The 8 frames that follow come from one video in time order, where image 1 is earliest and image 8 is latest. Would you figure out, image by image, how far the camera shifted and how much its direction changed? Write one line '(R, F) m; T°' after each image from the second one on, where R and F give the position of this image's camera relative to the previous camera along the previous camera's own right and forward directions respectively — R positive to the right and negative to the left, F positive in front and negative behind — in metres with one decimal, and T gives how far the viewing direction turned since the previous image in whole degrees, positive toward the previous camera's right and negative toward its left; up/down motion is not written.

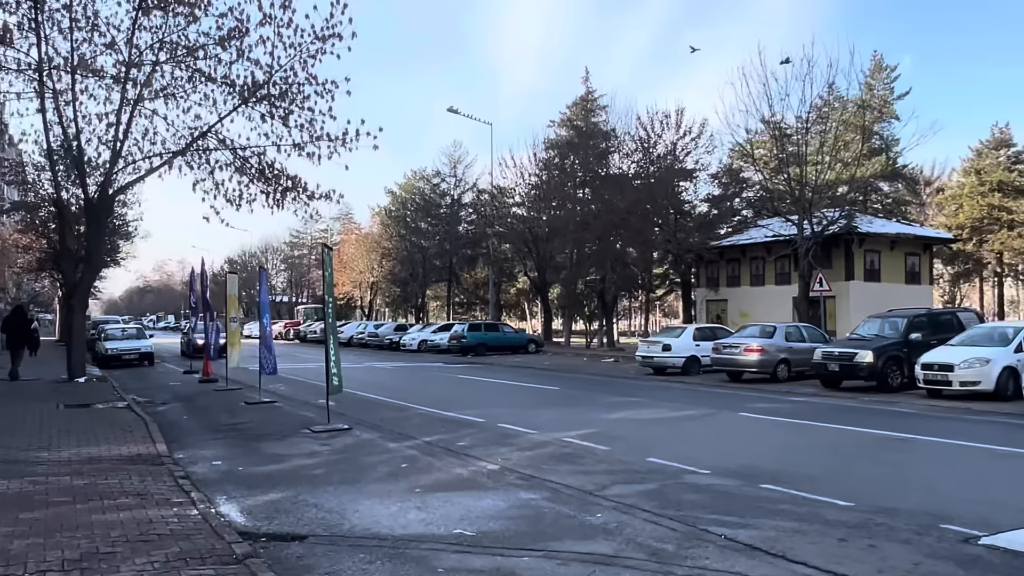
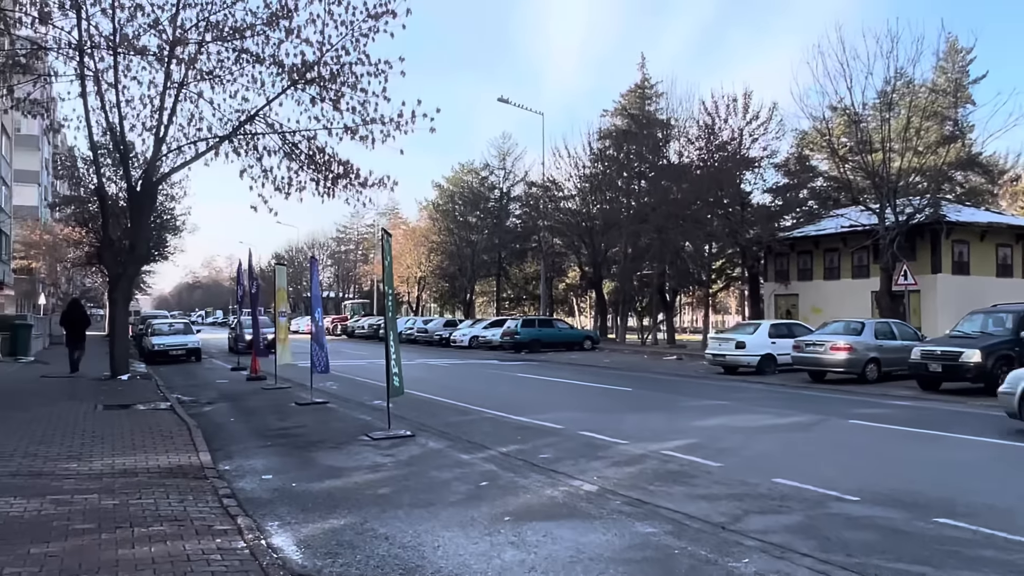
(-0.5, +1.3) m; -3°
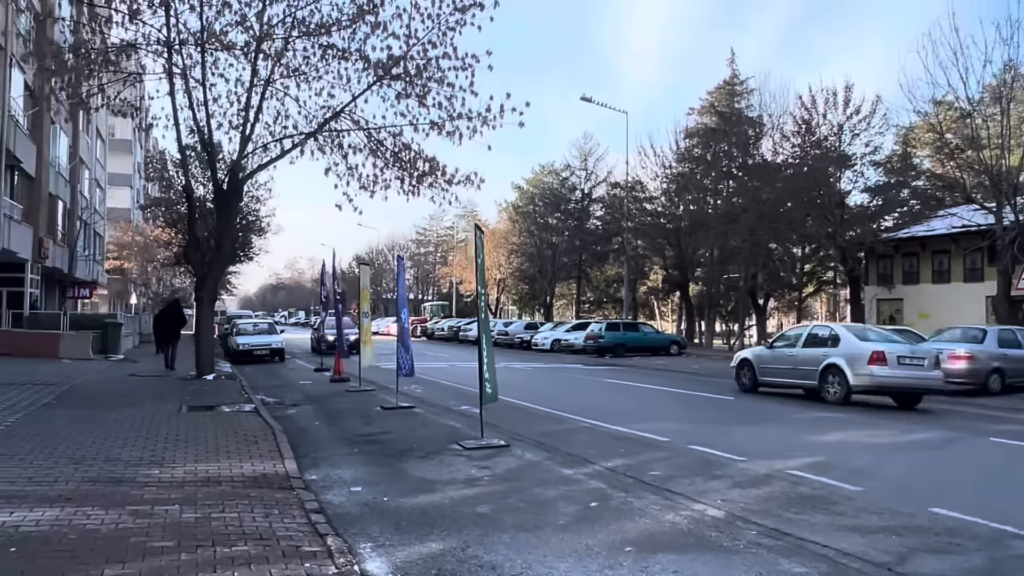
(-0.3, +0.7) m; -5°
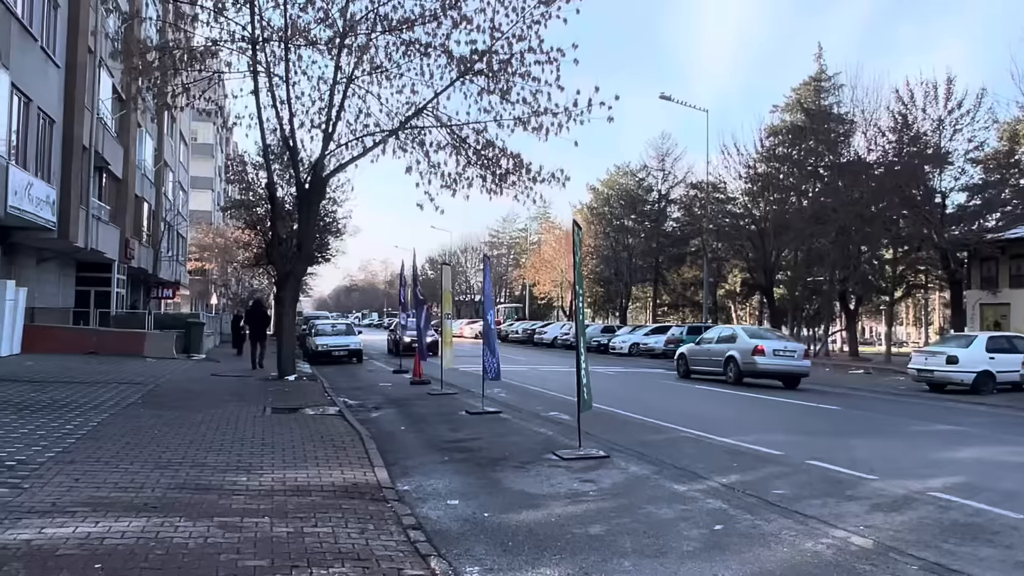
(-0.3, +0.6) m; -4°
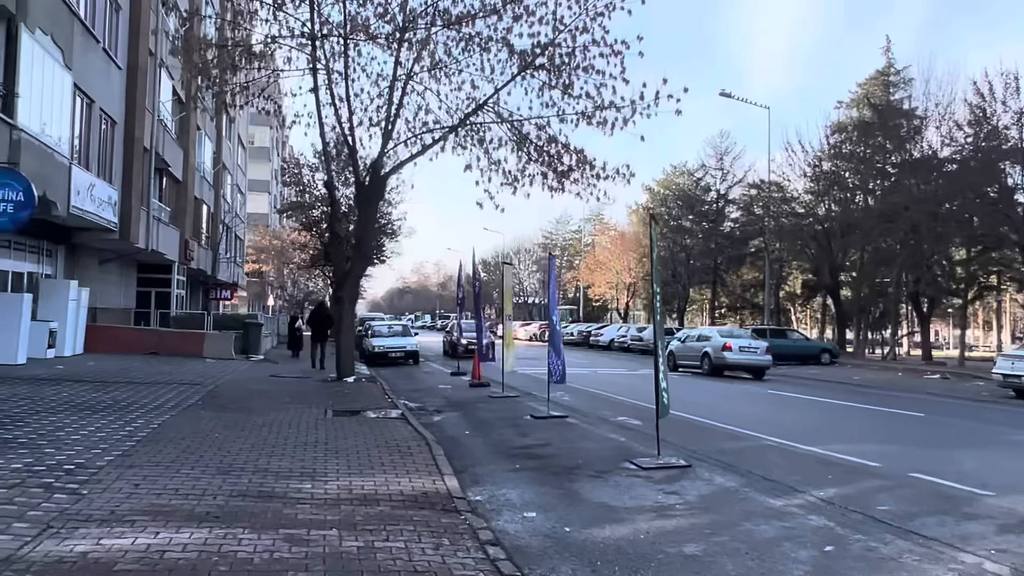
(-0.2, +0.5) m; -3°
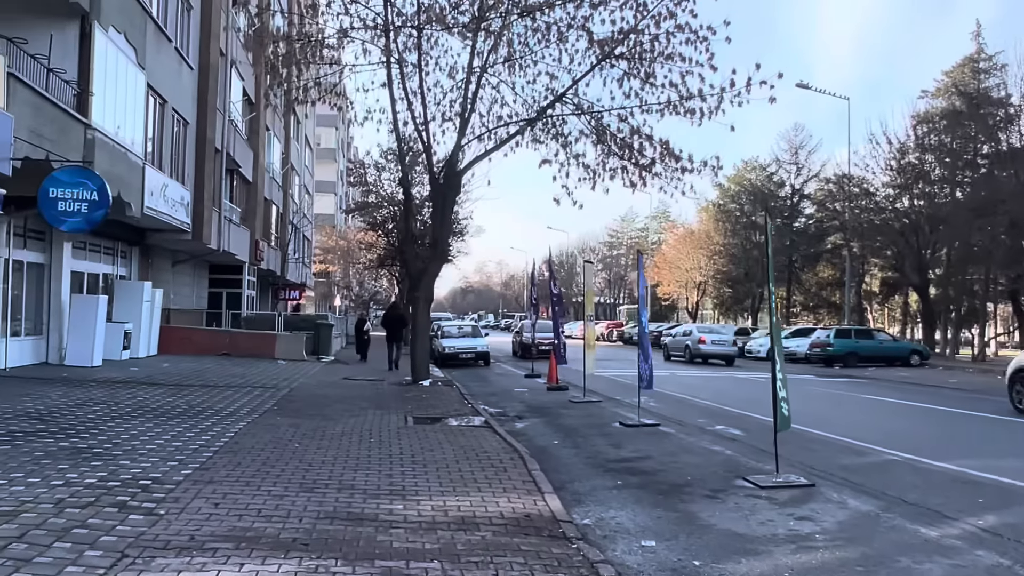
(-0.4, +0.7) m; -4°
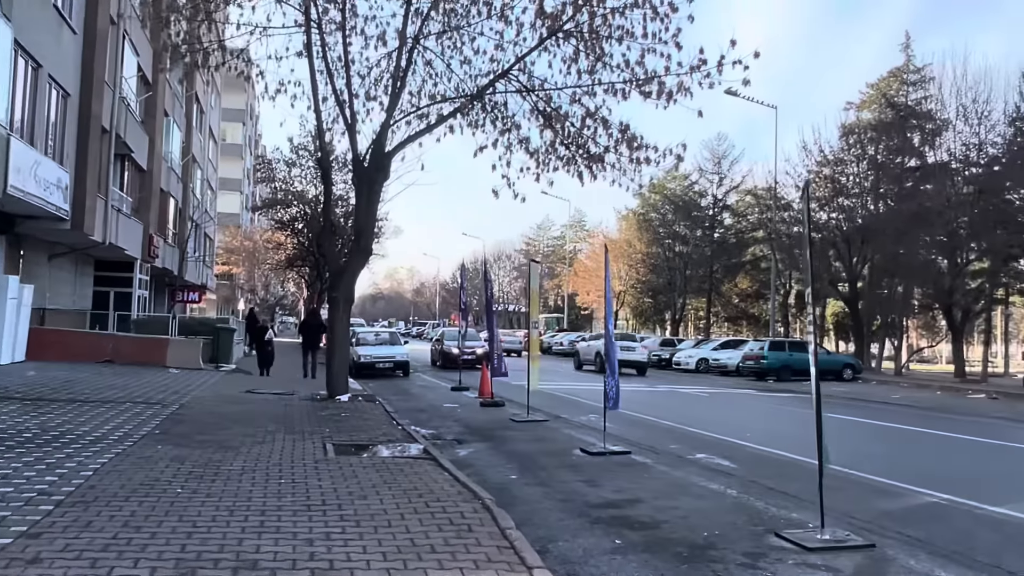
(-0.4, +2.1) m; +6°
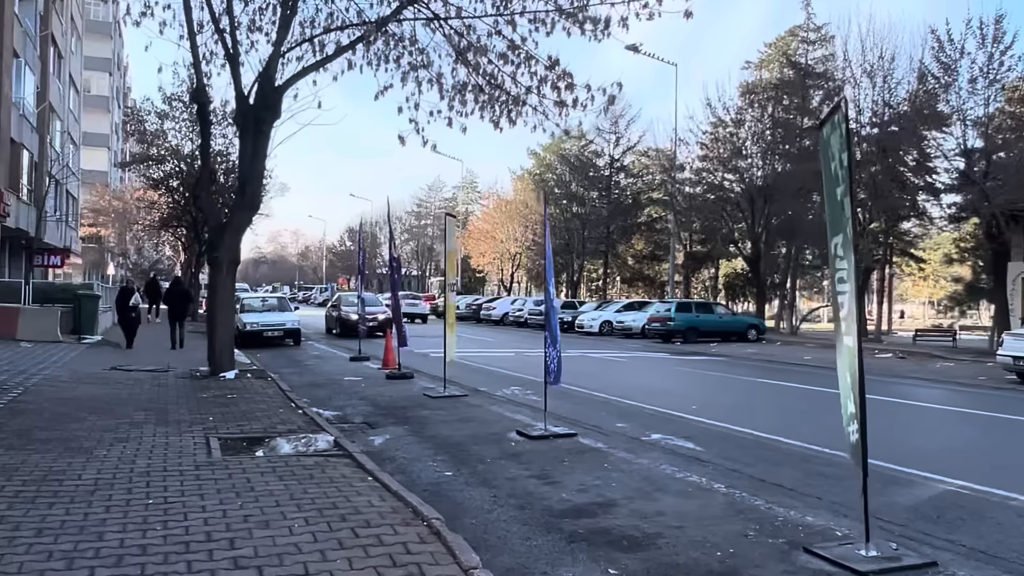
(-0.4, +1.6) m; +7°
